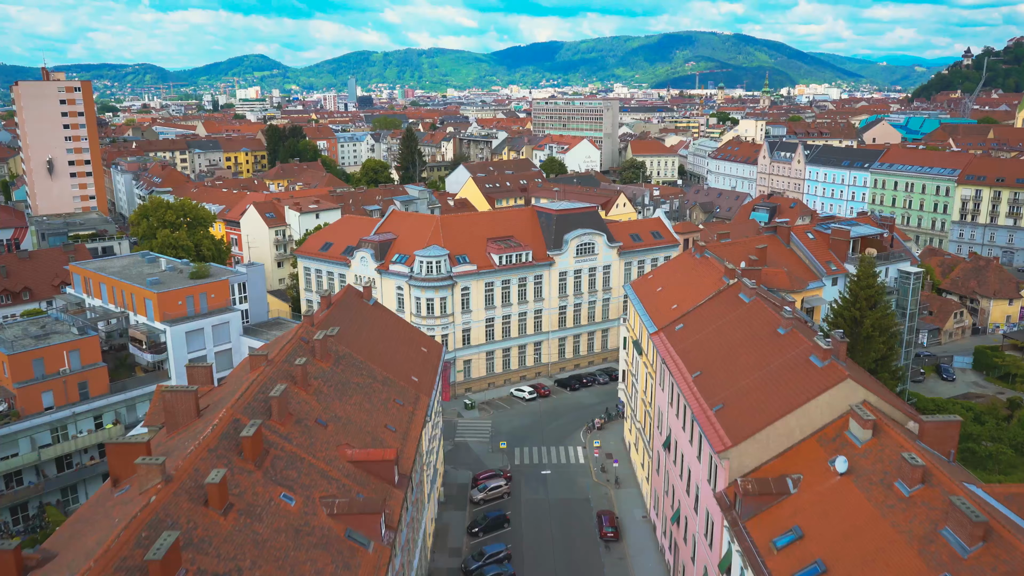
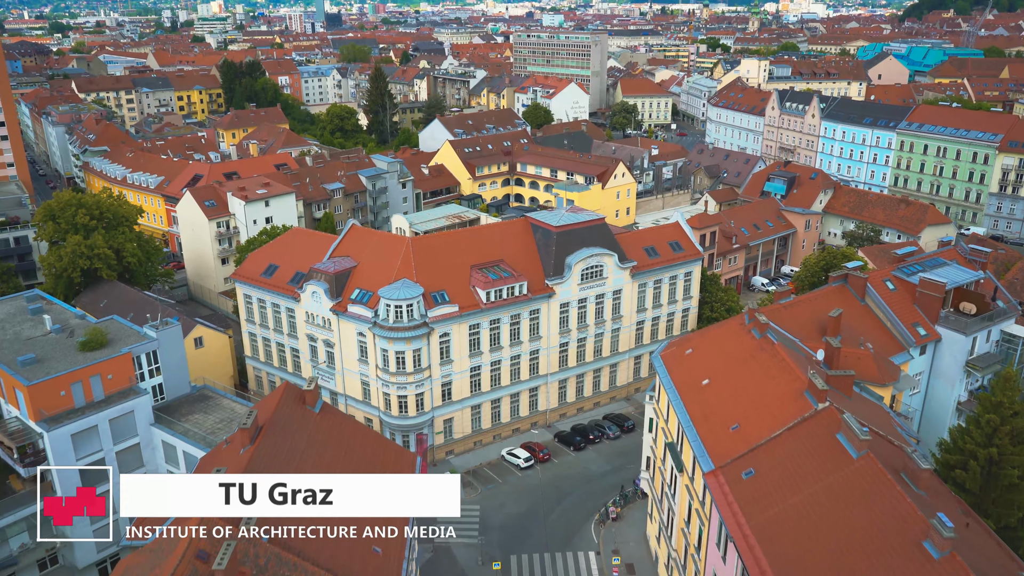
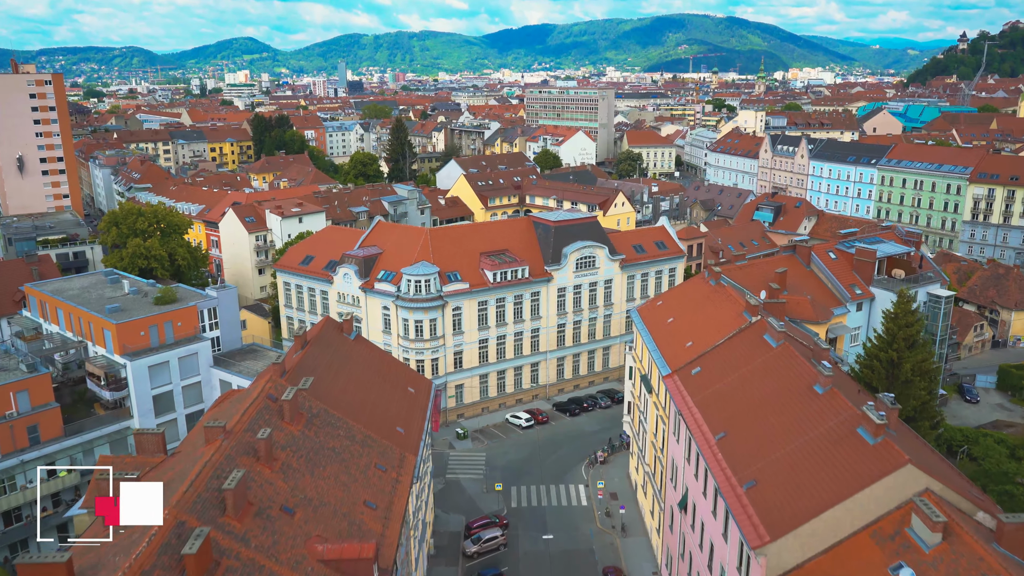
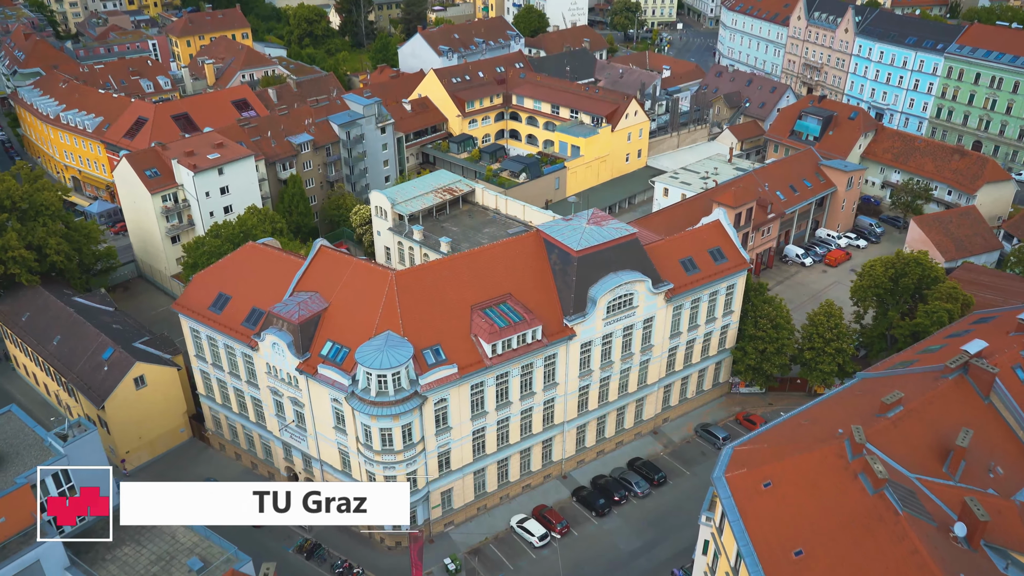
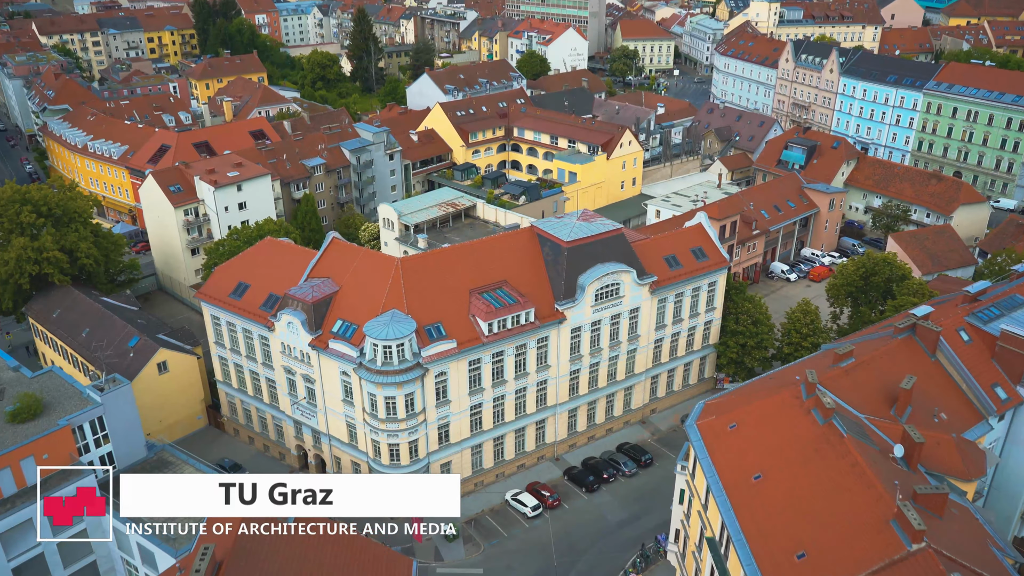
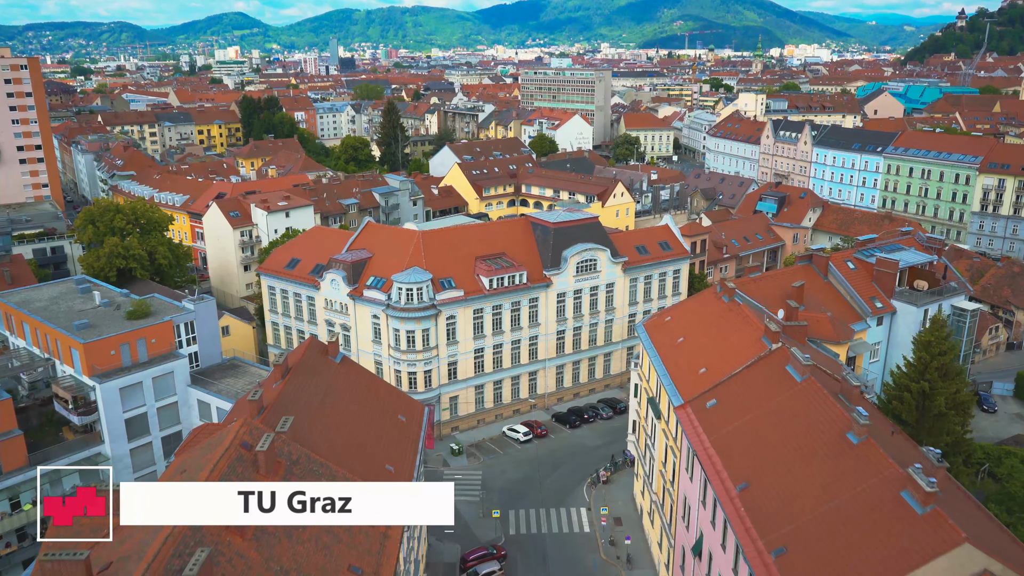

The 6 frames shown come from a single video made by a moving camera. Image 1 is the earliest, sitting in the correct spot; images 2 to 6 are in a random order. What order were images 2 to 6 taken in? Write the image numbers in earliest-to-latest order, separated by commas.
3, 6, 2, 5, 4
